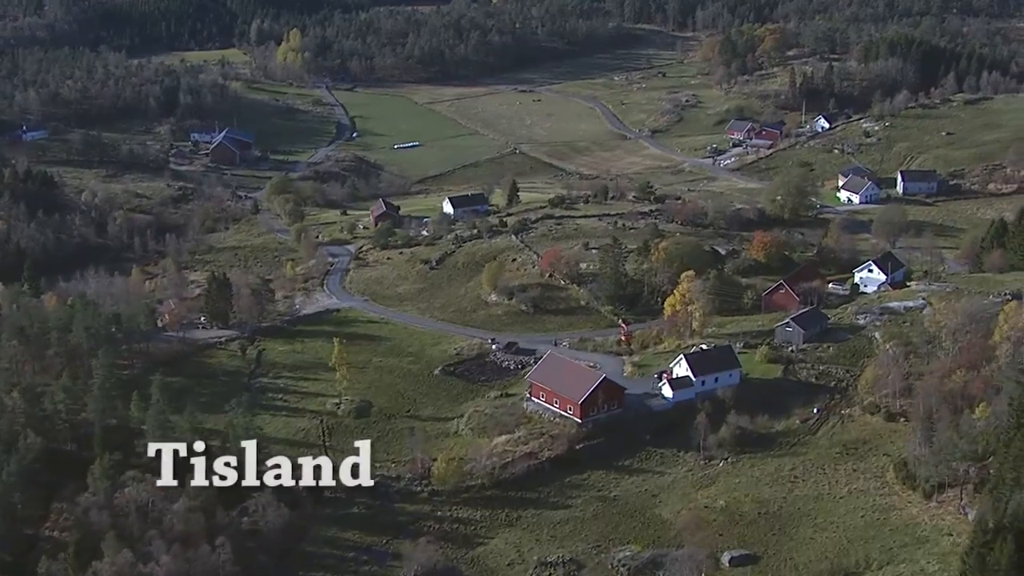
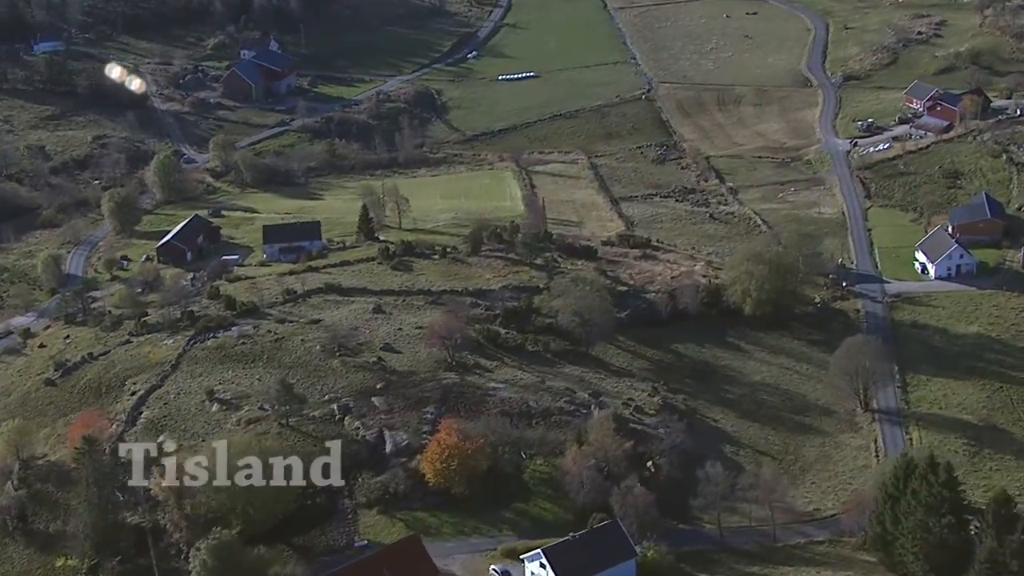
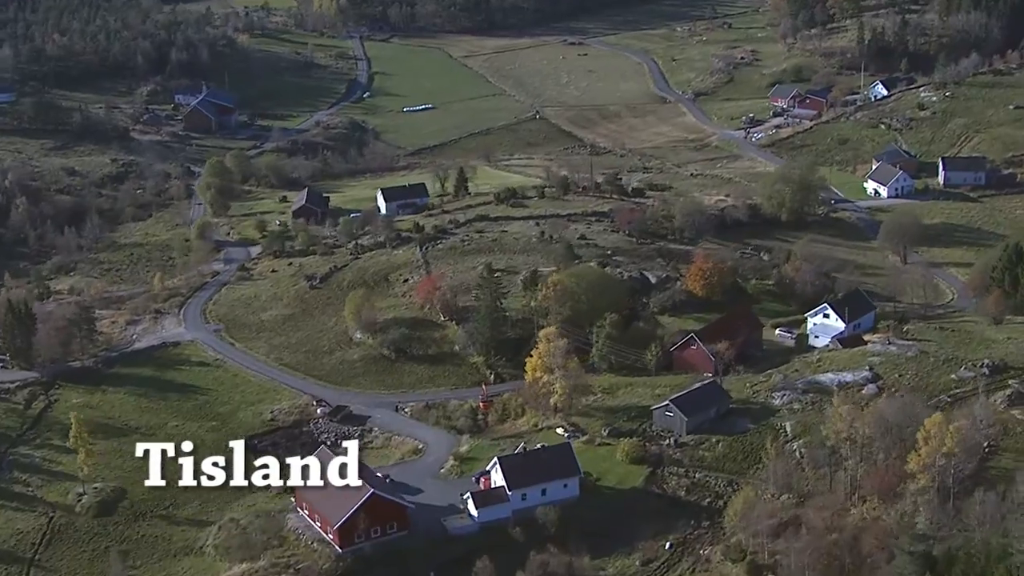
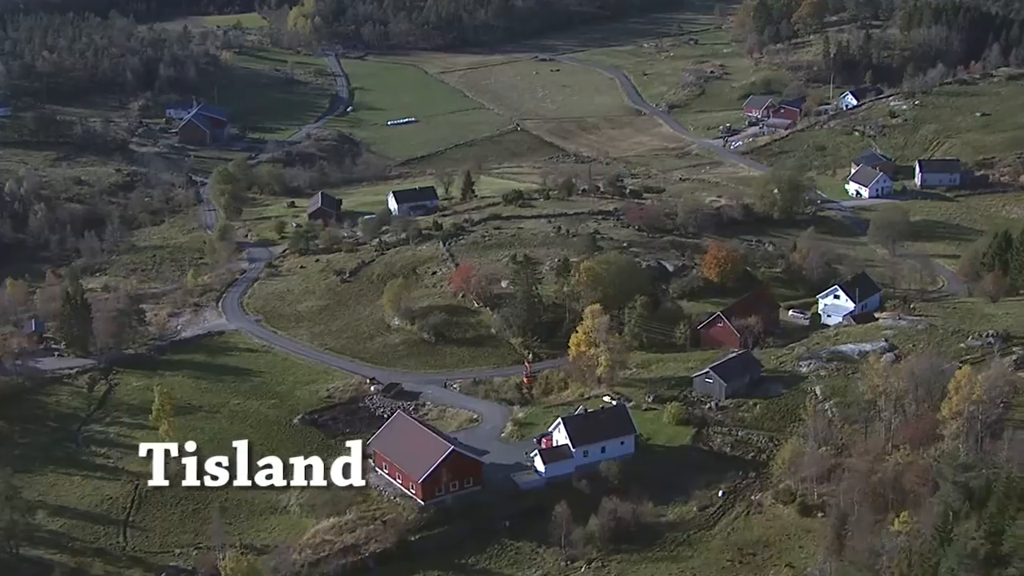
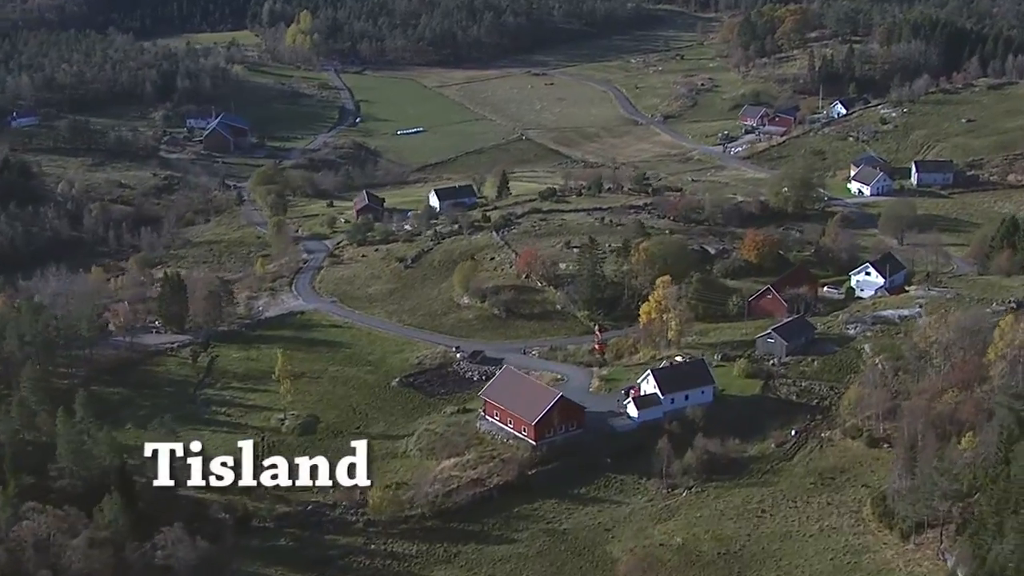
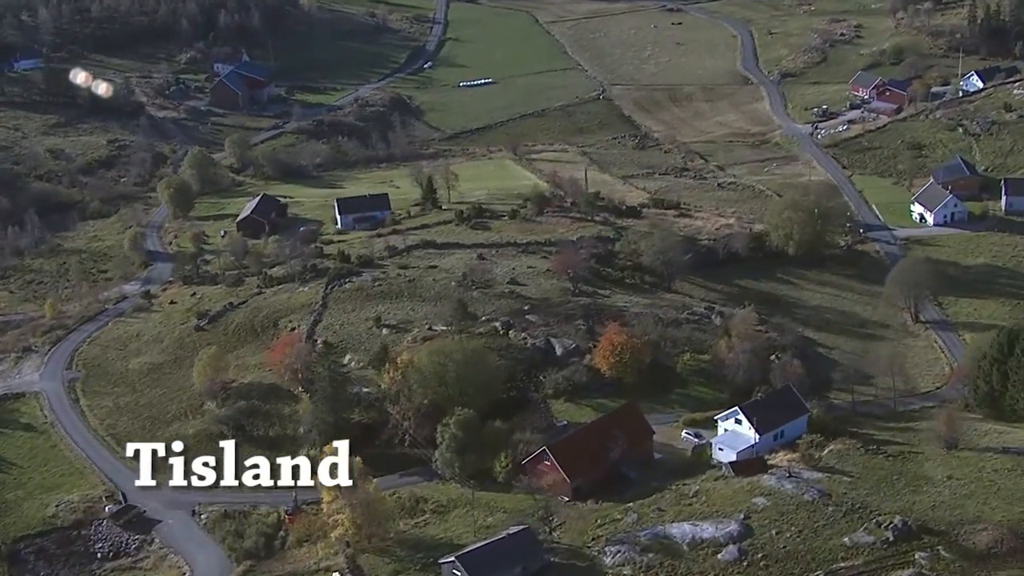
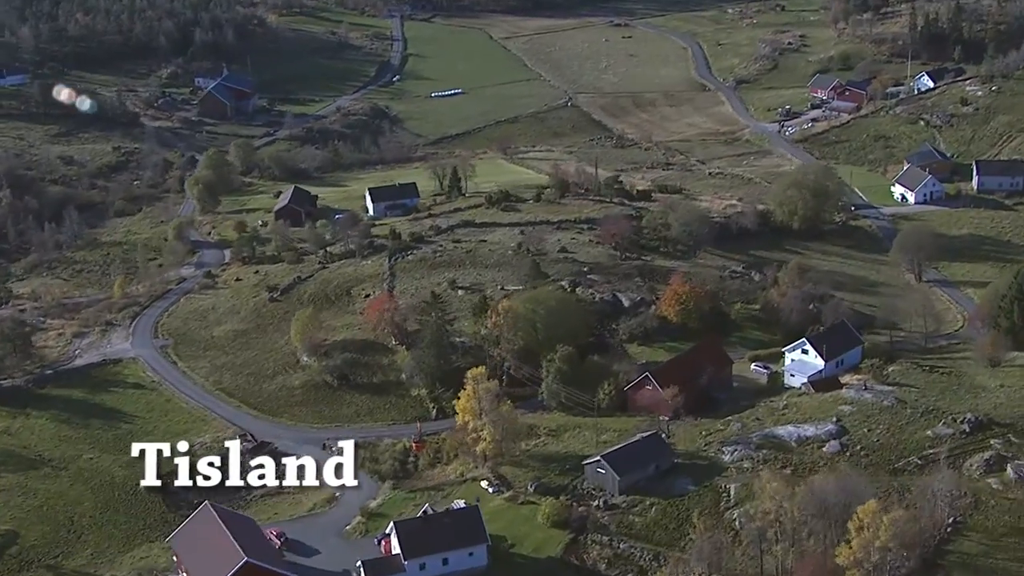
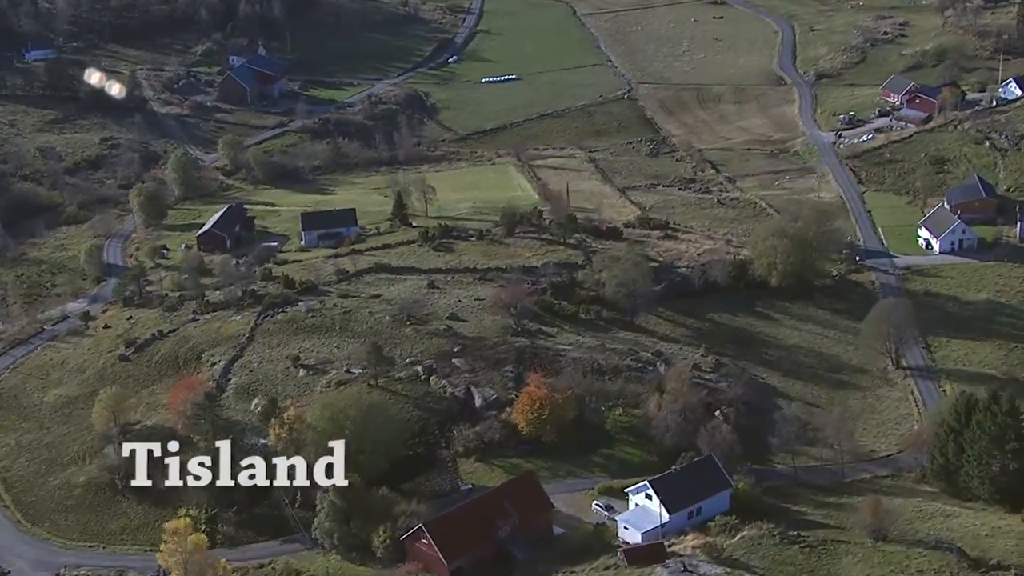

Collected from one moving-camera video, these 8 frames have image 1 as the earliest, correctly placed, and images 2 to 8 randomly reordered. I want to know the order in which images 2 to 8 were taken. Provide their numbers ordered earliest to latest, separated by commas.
5, 4, 3, 7, 6, 8, 2
